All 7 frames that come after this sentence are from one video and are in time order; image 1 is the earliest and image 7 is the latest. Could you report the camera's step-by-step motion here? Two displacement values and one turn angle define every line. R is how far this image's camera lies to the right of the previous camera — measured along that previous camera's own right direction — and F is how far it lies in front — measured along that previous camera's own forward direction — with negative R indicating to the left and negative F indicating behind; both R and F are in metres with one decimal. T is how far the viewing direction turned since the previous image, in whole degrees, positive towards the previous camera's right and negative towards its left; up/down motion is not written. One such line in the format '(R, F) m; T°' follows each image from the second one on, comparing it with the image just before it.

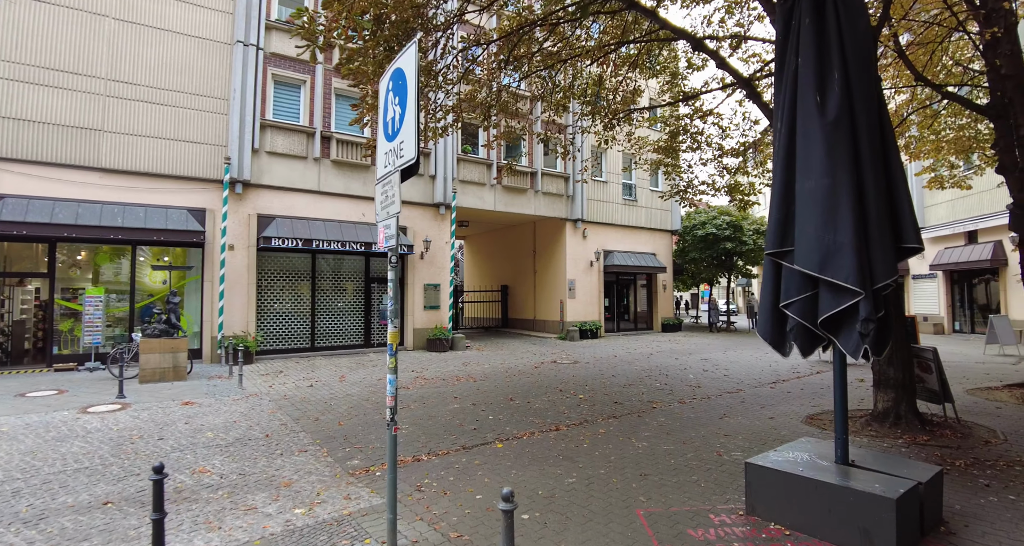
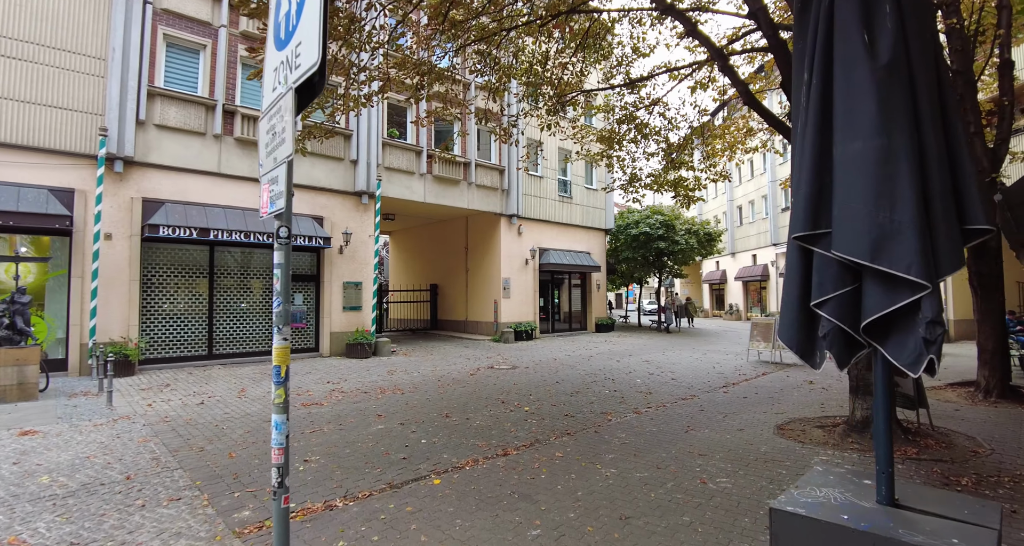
(-0.1, +1.1) m; +9°
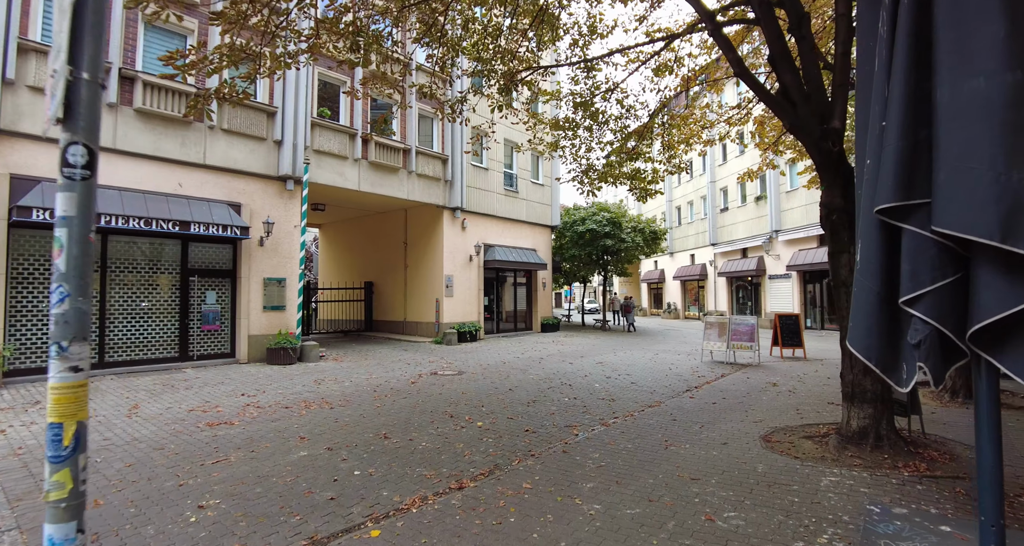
(-0.2, +1.0) m; +7°
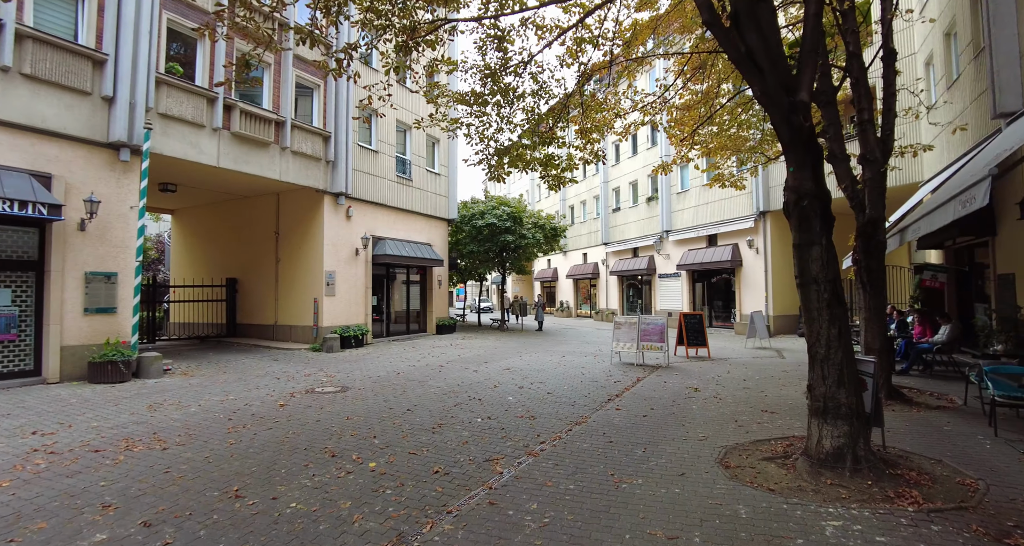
(-0.2, +1.3) m; +13°
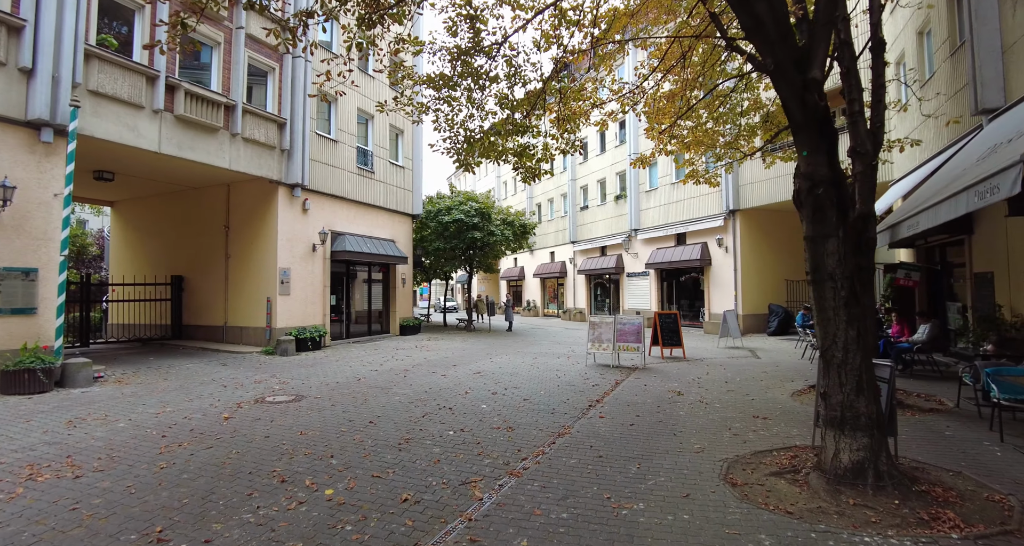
(-0.1, +0.6) m; +4°
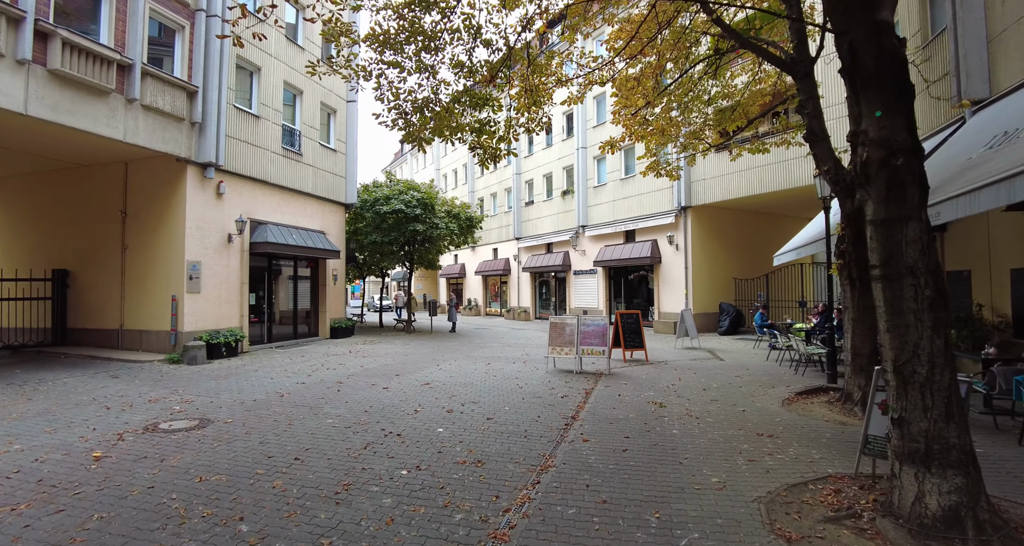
(-0.3, +1.1) m; +8°
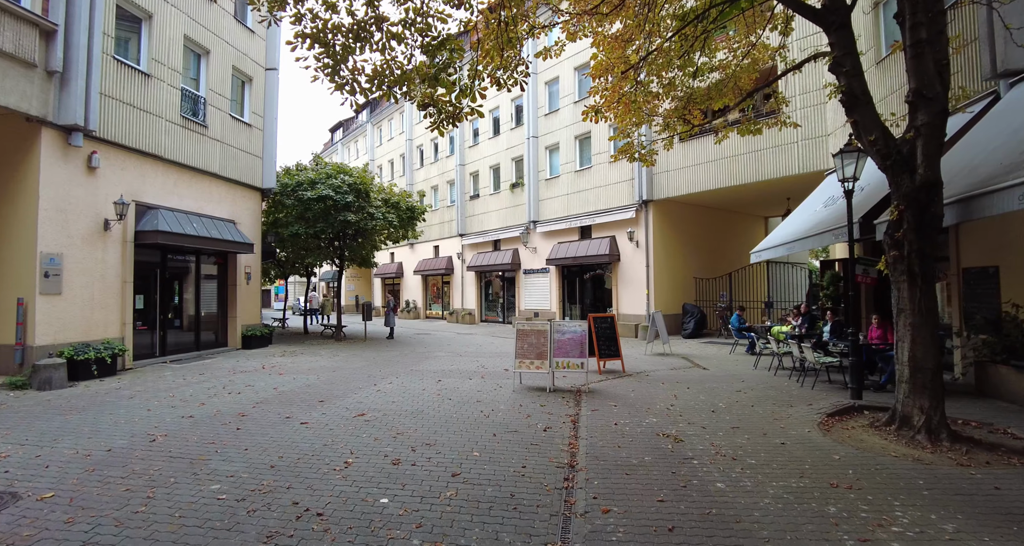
(-0.3, +1.7) m; +8°
